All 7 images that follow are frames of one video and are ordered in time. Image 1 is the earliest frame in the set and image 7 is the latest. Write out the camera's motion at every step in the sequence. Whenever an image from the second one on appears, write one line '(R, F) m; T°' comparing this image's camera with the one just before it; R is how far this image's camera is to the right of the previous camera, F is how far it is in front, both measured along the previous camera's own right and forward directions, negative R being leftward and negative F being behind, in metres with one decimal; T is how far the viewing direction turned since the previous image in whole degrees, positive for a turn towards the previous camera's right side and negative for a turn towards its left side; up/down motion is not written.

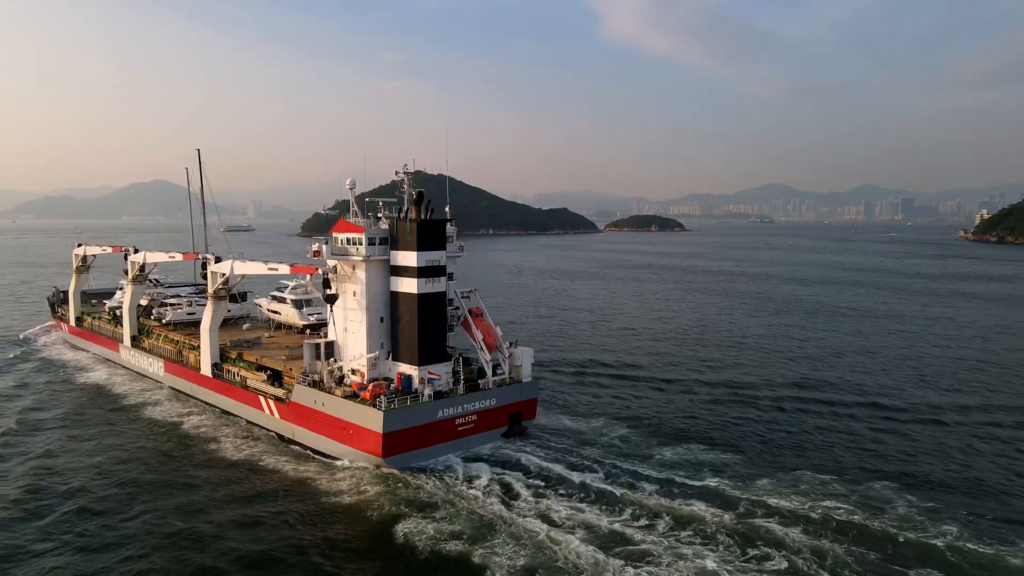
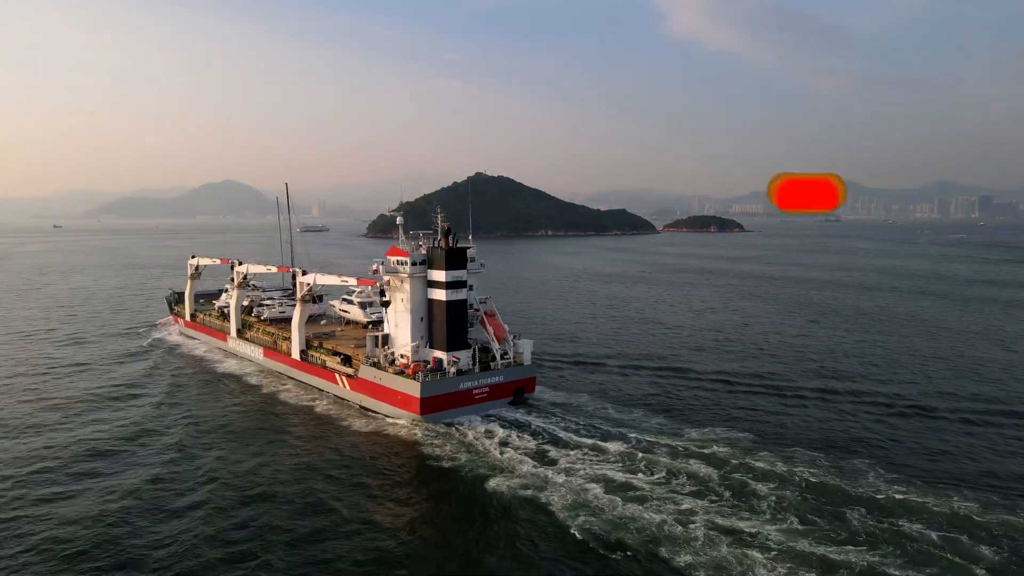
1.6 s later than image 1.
(+0.9, -3.3) m; -5°
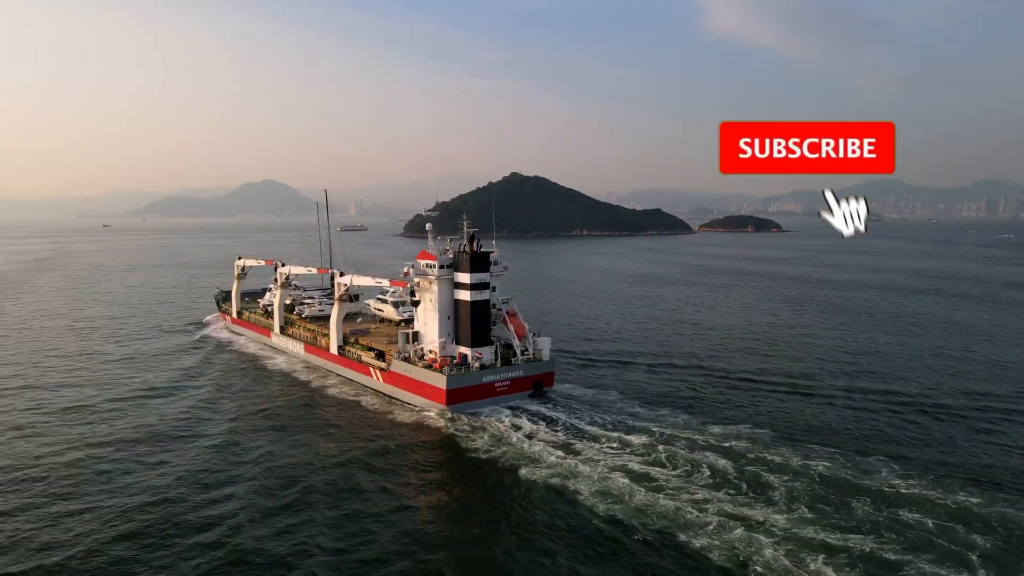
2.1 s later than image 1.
(+0.3, -1.0) m; -3°
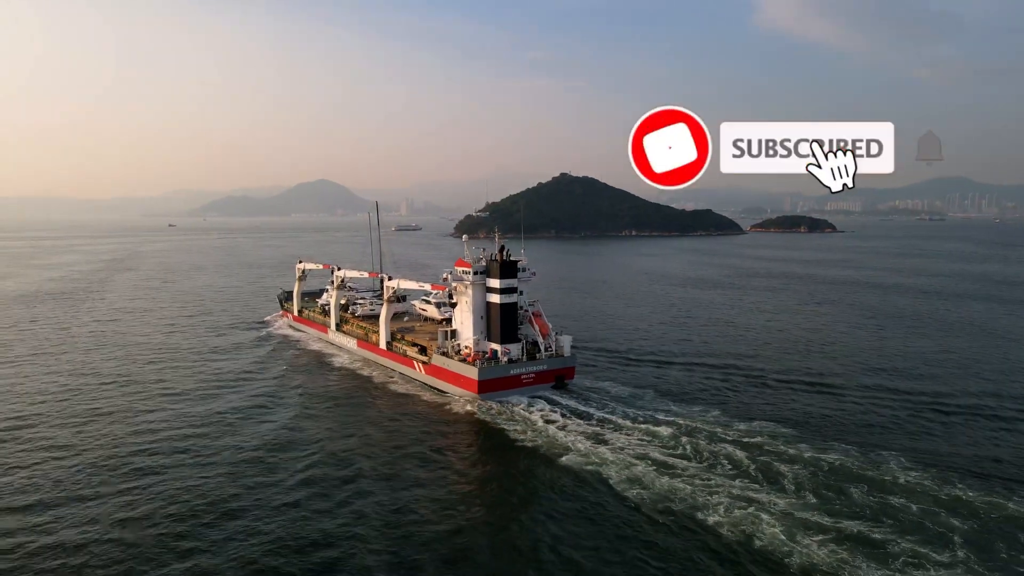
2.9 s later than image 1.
(+0.5, -1.8) m; -4°
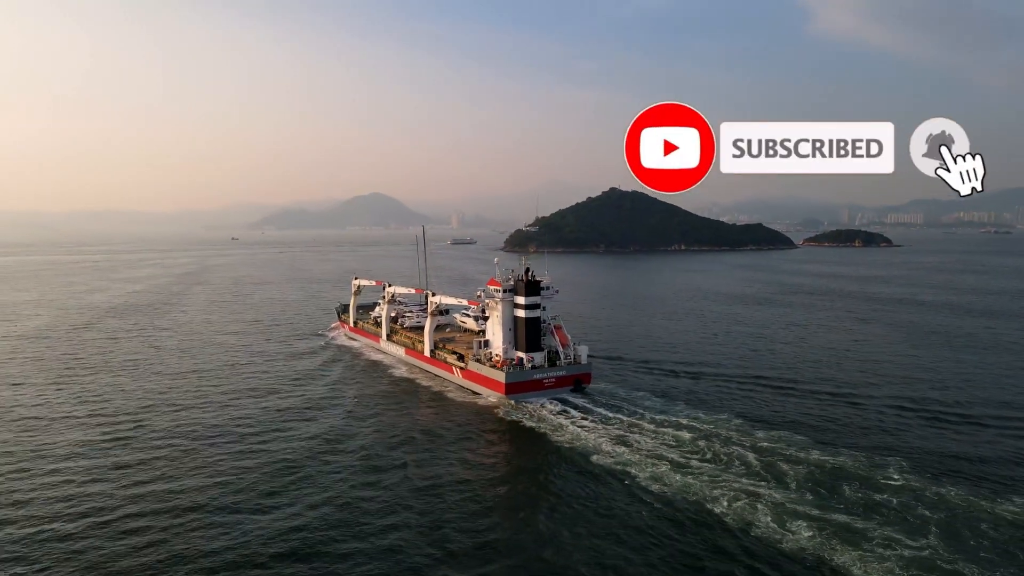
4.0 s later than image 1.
(+0.6, -2.4) m; -4°
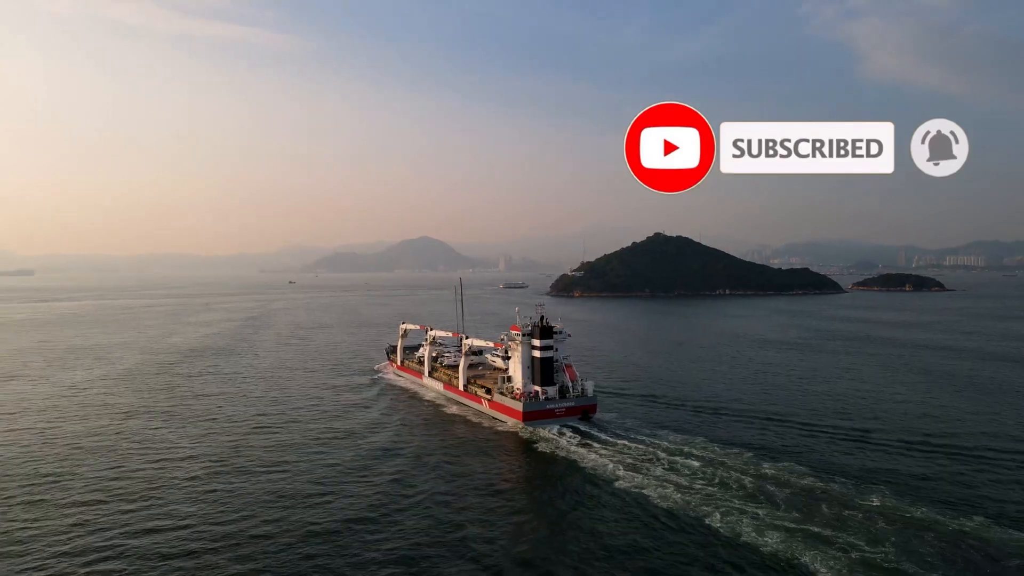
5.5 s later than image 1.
(+0.9, -3.5) m; -4°
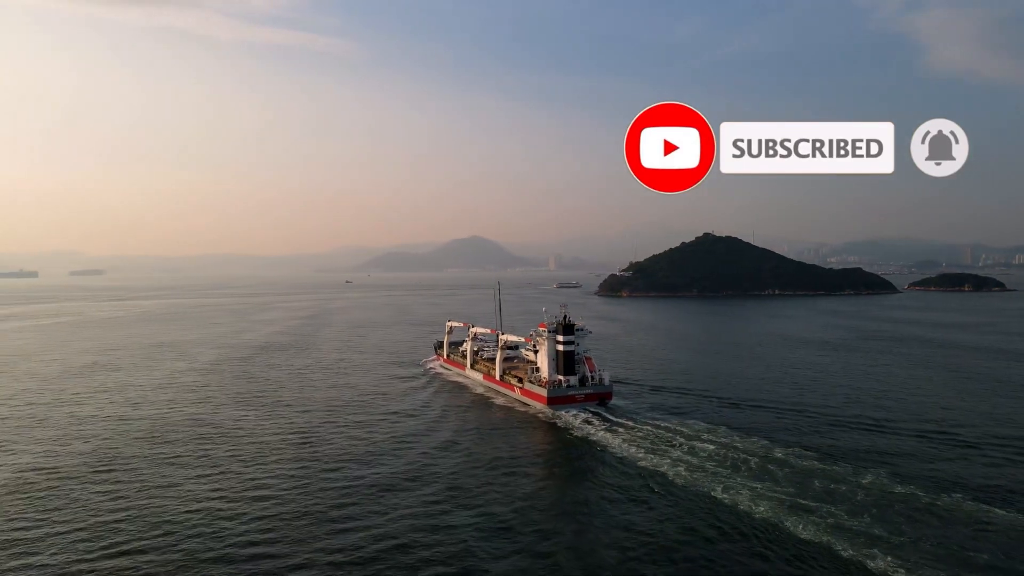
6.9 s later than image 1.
(+0.8, -3.4) m; -4°
